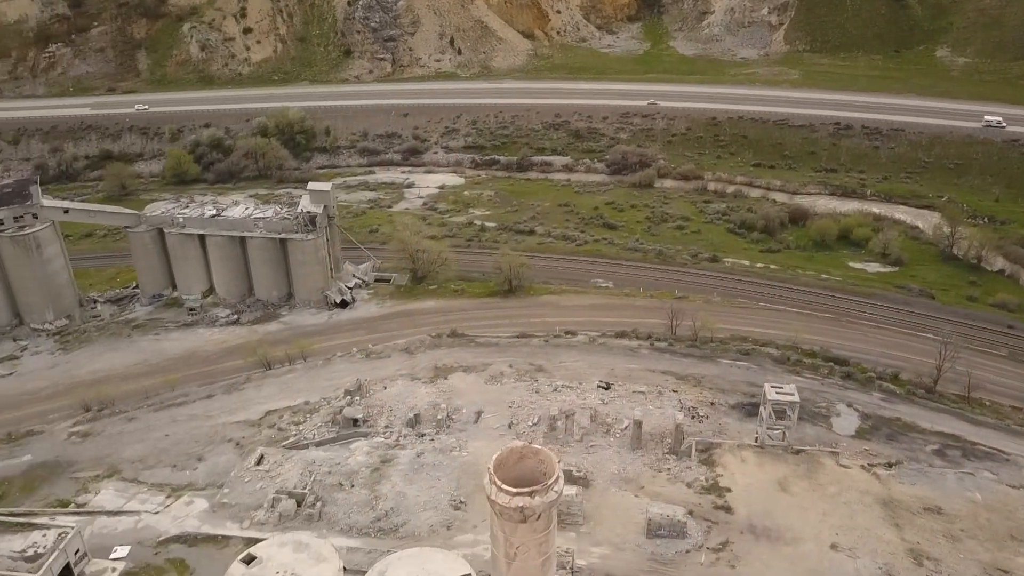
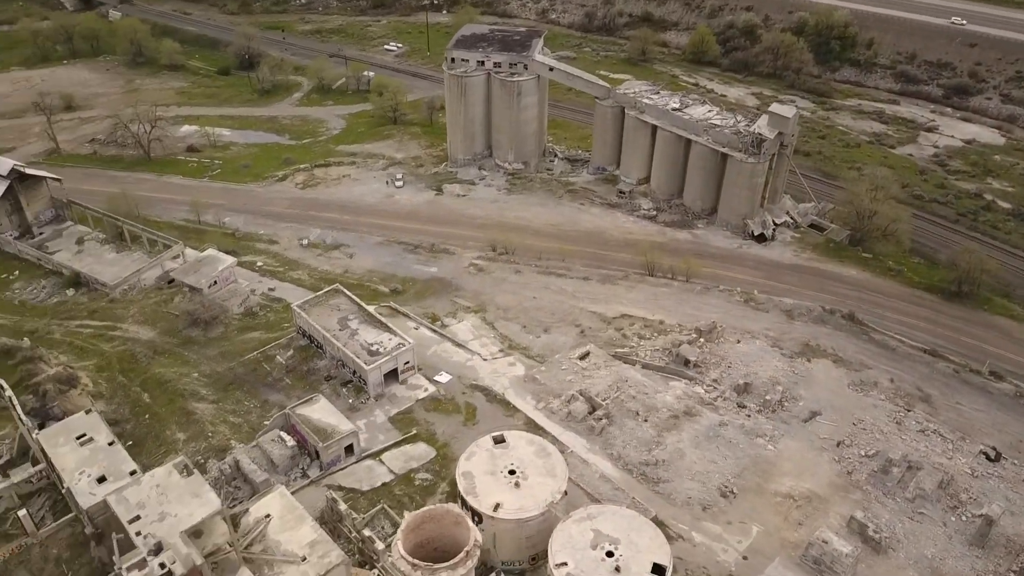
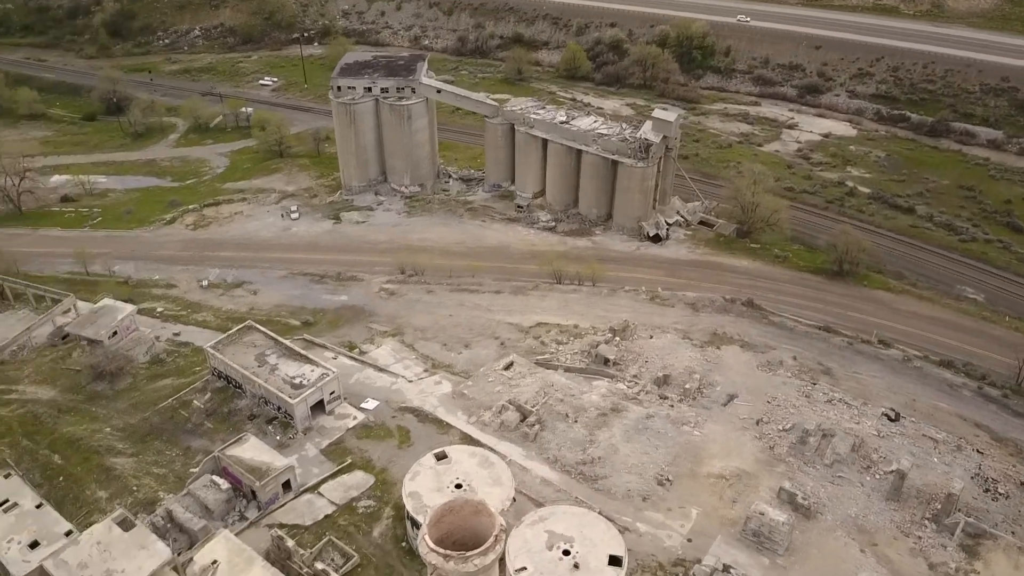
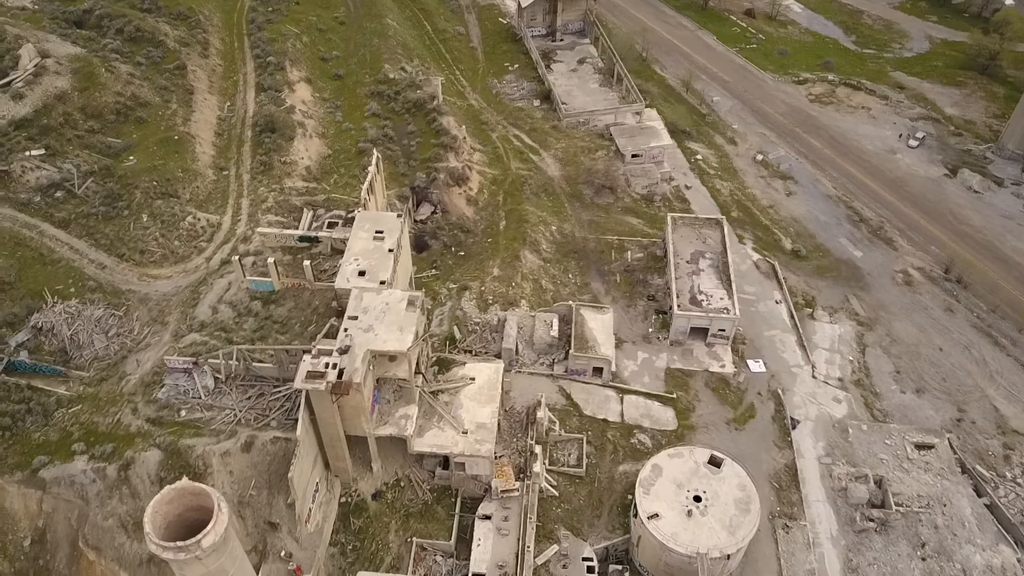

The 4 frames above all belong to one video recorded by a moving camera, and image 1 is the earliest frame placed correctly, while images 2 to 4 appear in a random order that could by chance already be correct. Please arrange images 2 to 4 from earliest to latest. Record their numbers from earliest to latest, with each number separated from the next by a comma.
3, 2, 4
